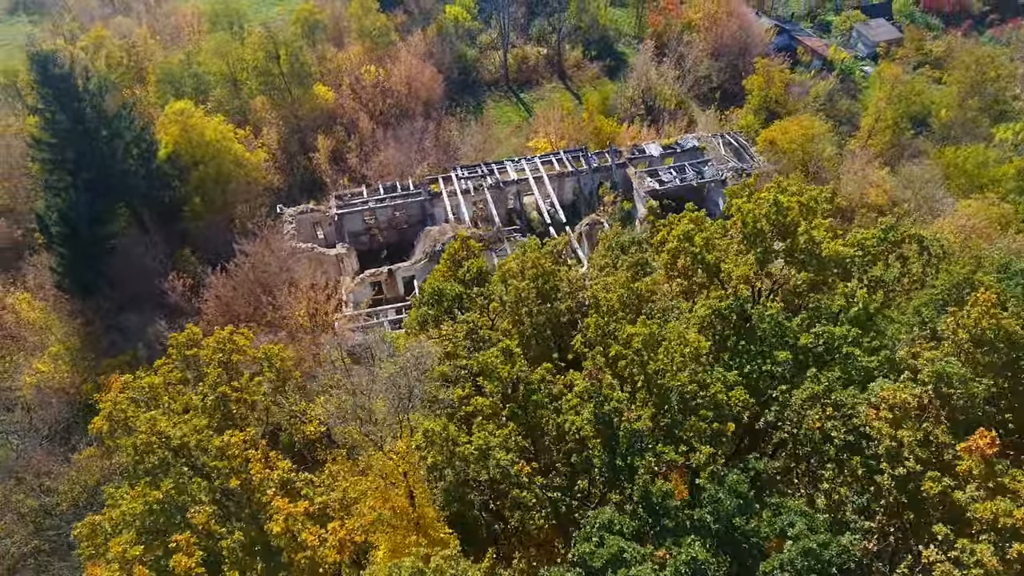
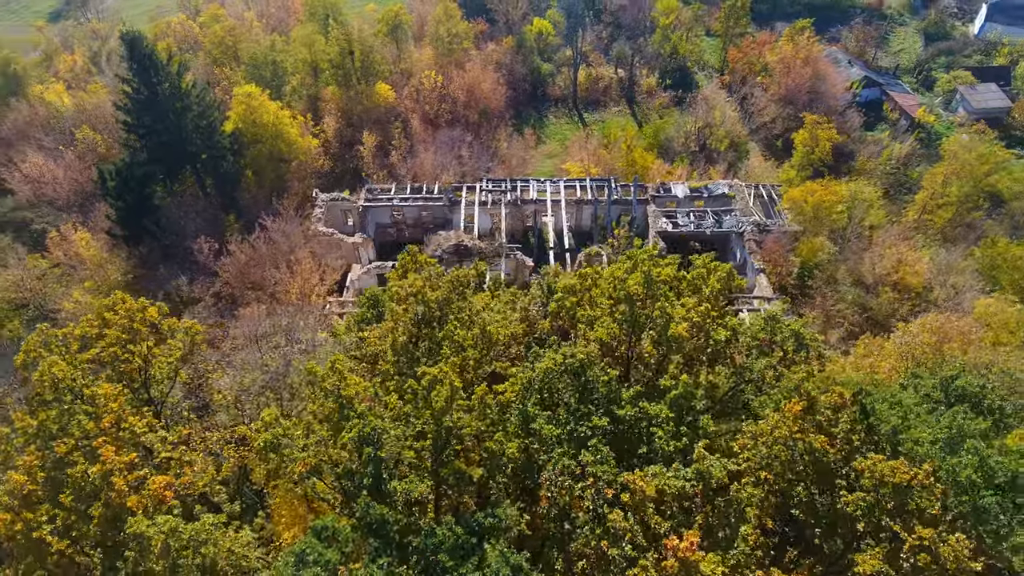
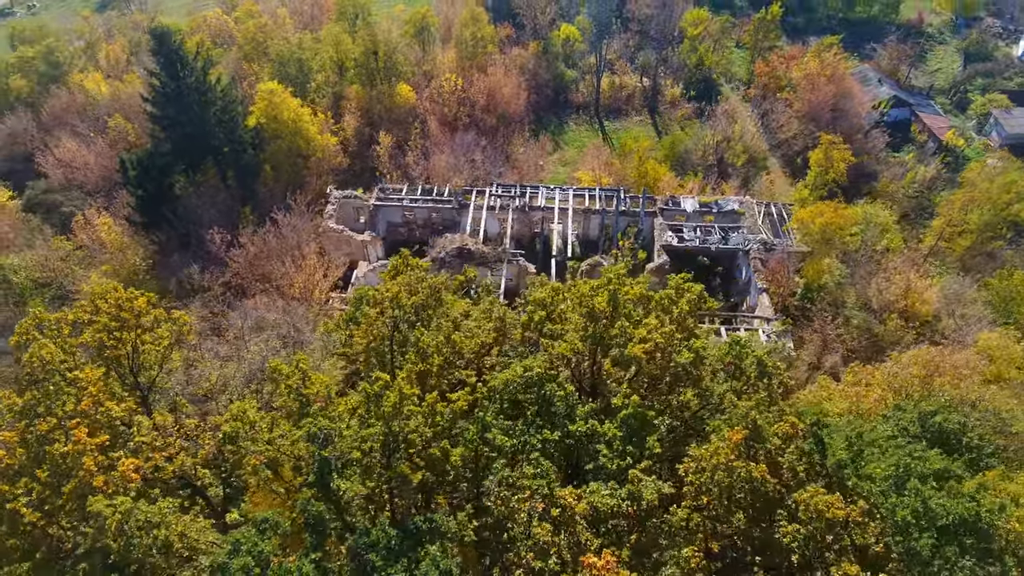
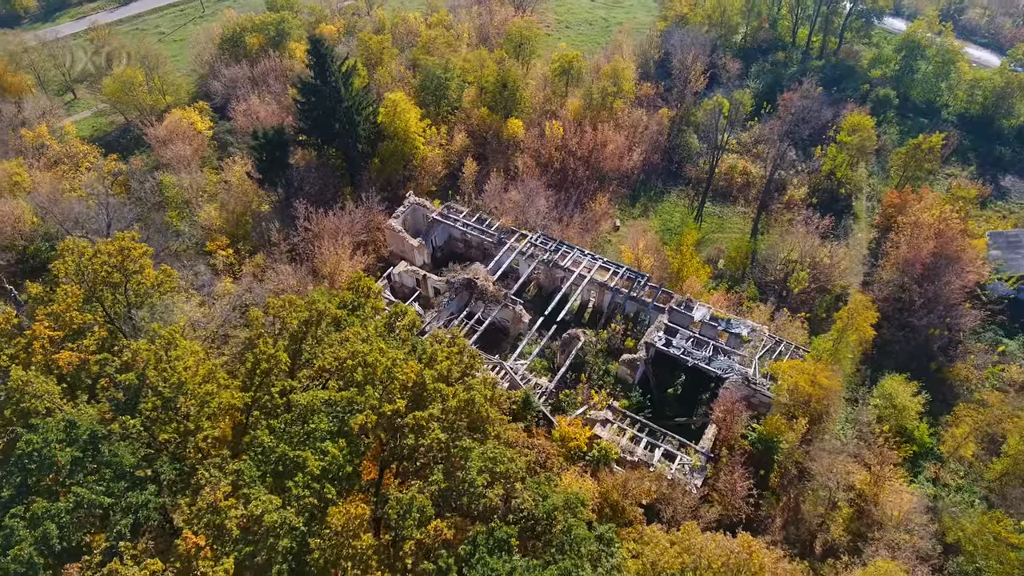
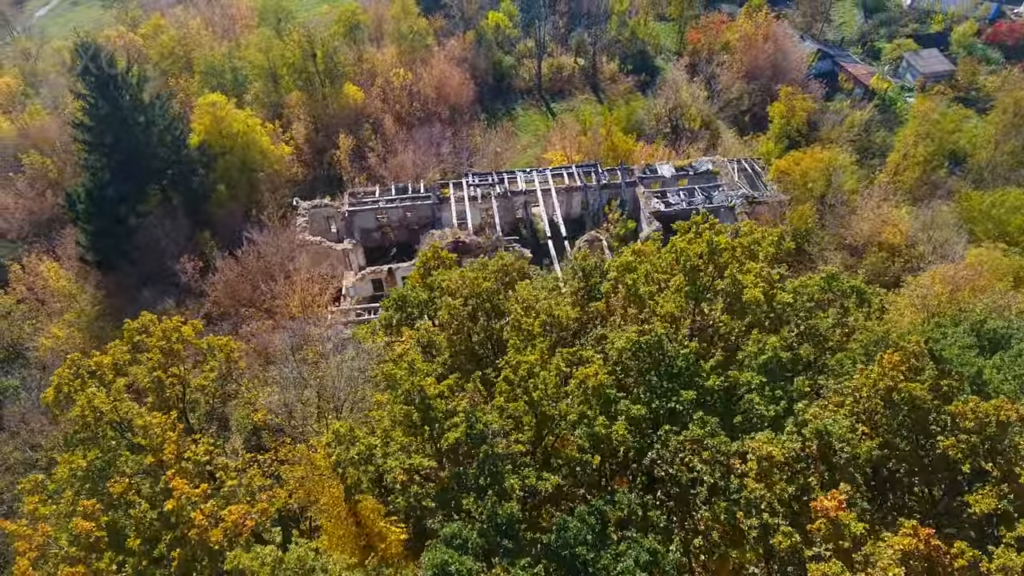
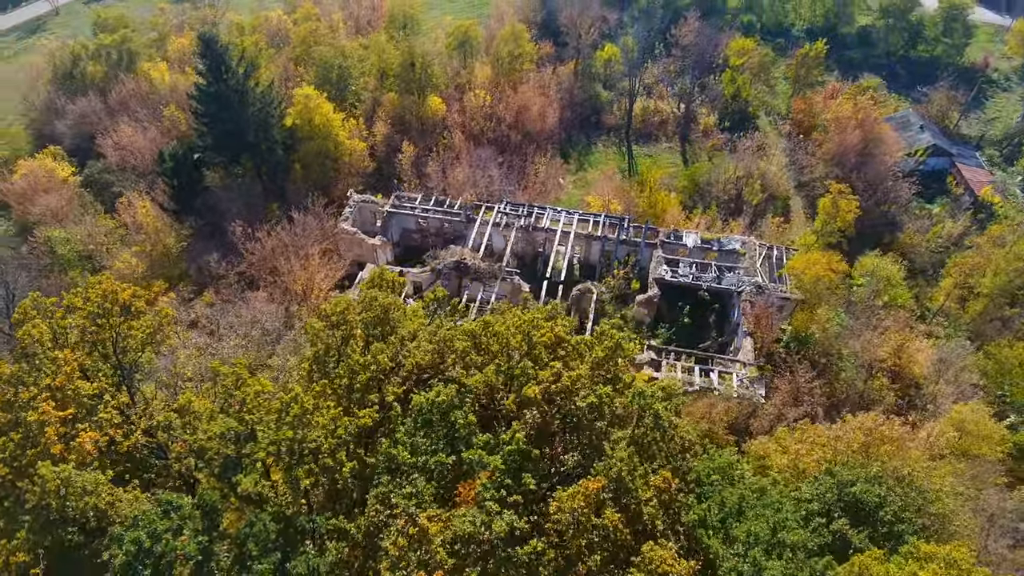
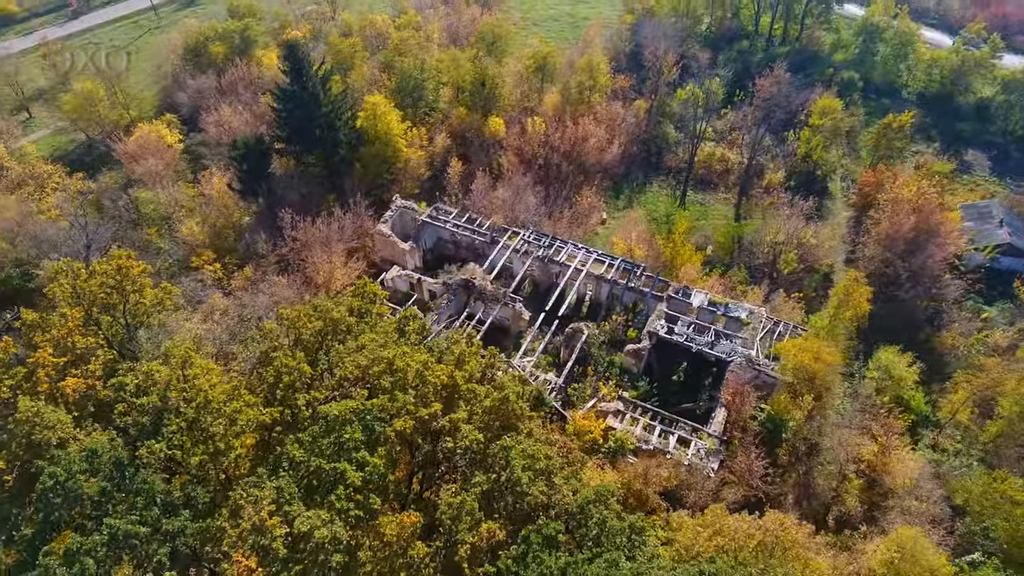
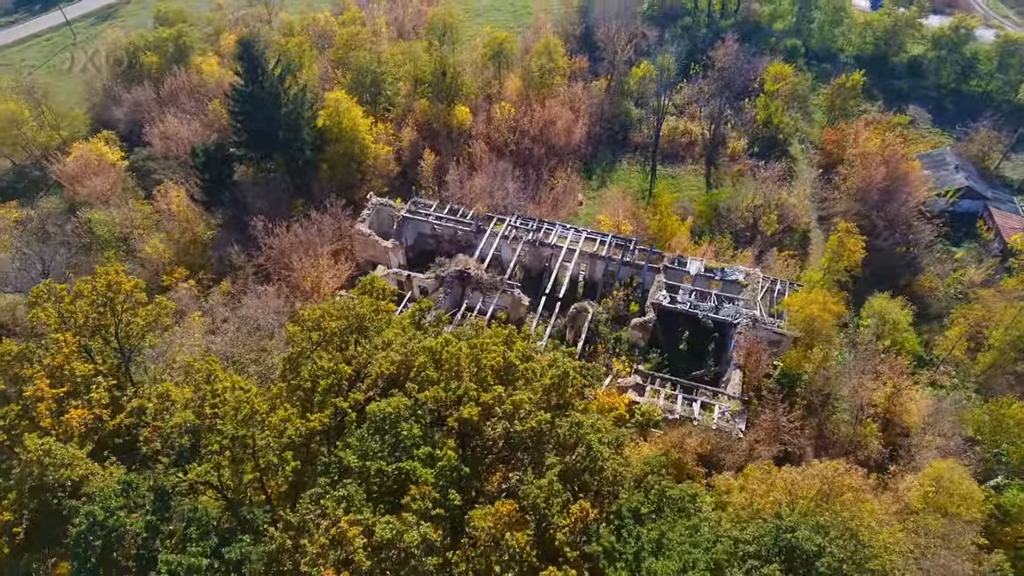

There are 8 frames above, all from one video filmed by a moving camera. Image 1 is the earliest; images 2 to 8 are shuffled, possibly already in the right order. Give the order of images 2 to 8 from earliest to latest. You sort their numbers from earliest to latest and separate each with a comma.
5, 2, 3, 6, 8, 7, 4
